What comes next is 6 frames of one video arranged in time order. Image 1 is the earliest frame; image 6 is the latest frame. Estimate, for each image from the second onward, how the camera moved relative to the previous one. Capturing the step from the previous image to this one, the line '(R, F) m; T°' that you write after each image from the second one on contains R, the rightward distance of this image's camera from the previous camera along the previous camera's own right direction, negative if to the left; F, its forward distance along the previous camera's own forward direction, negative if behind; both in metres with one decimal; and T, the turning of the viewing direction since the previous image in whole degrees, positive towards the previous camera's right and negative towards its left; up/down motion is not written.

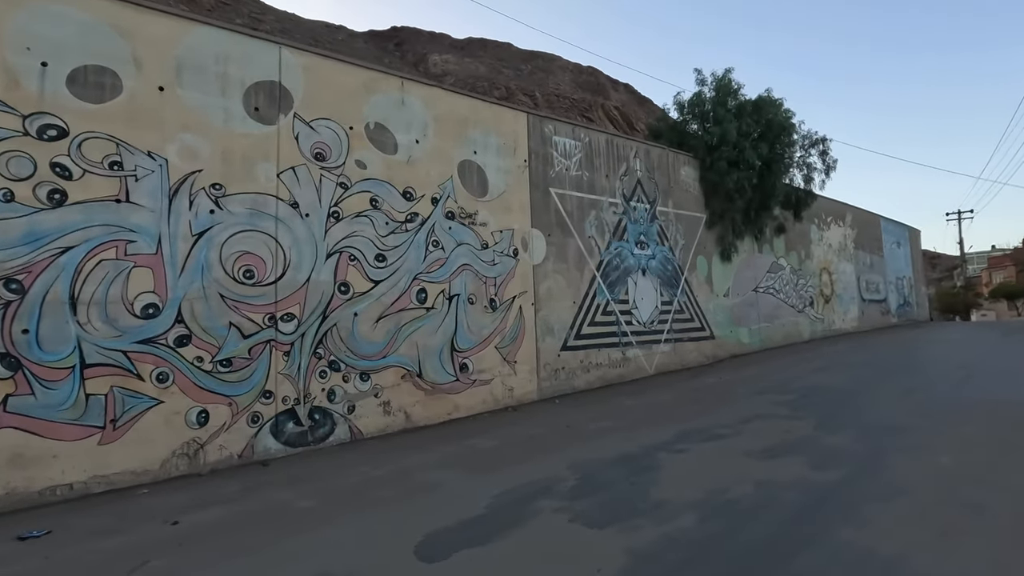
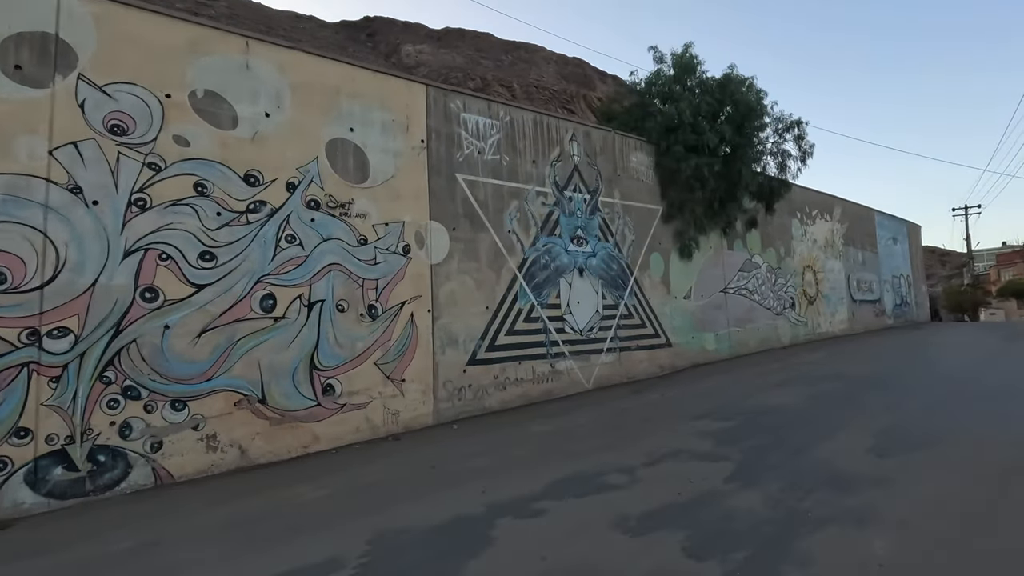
(+2.0, +1.8) m; -1°
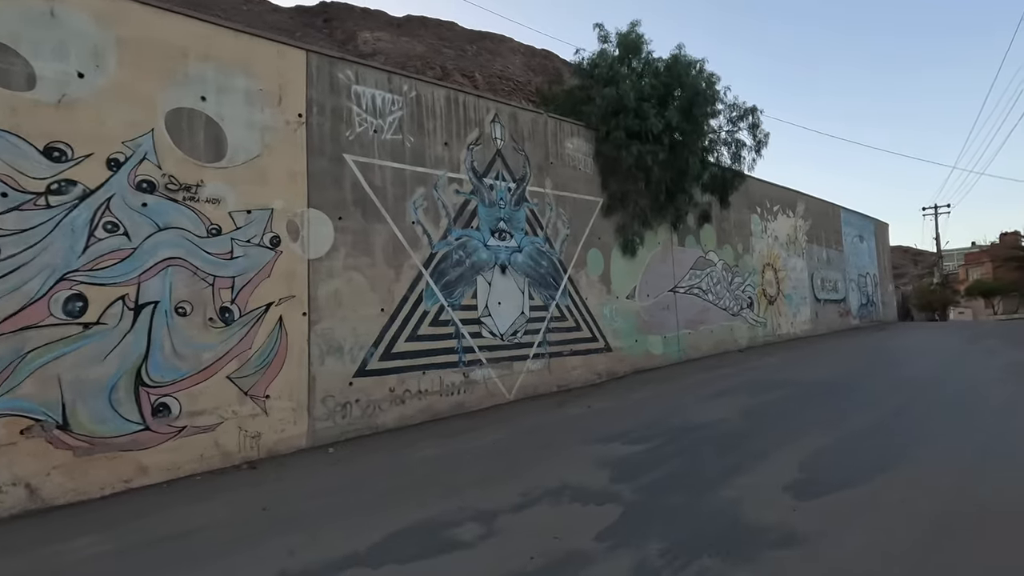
(+1.4, +1.3) m; +2°
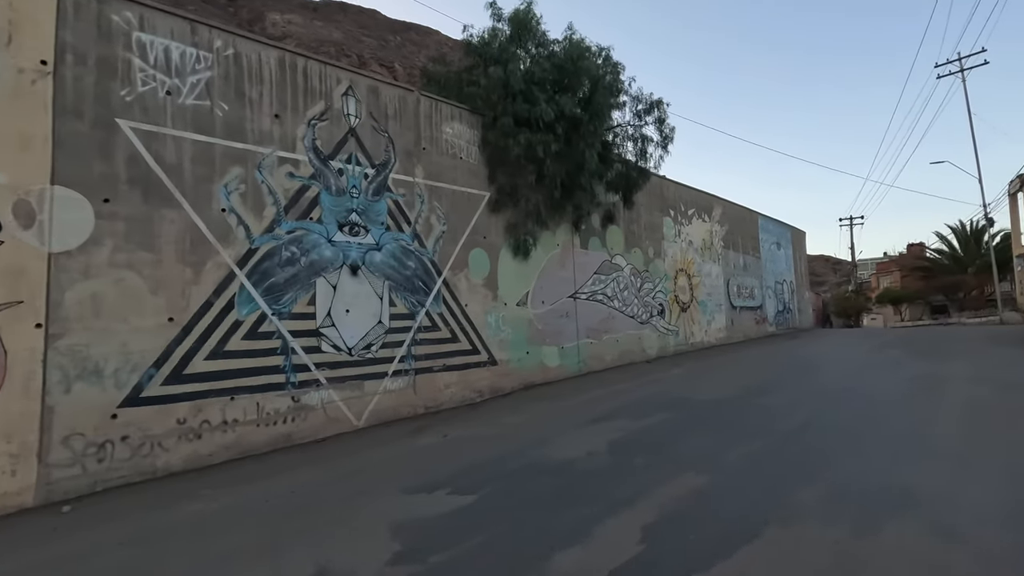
(+1.6, +1.5) m; +6°
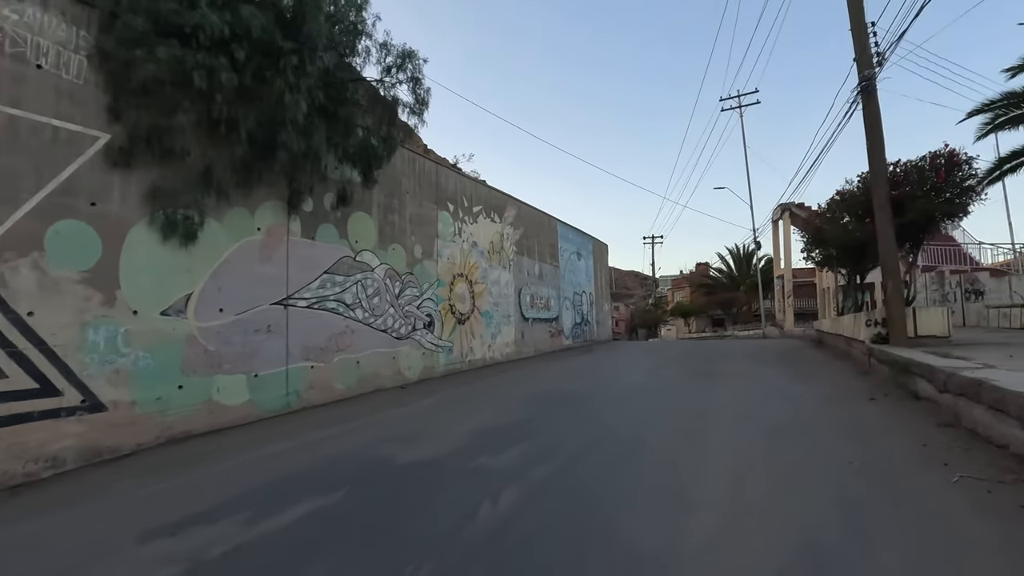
(+2.7, +3.1) m; +17°
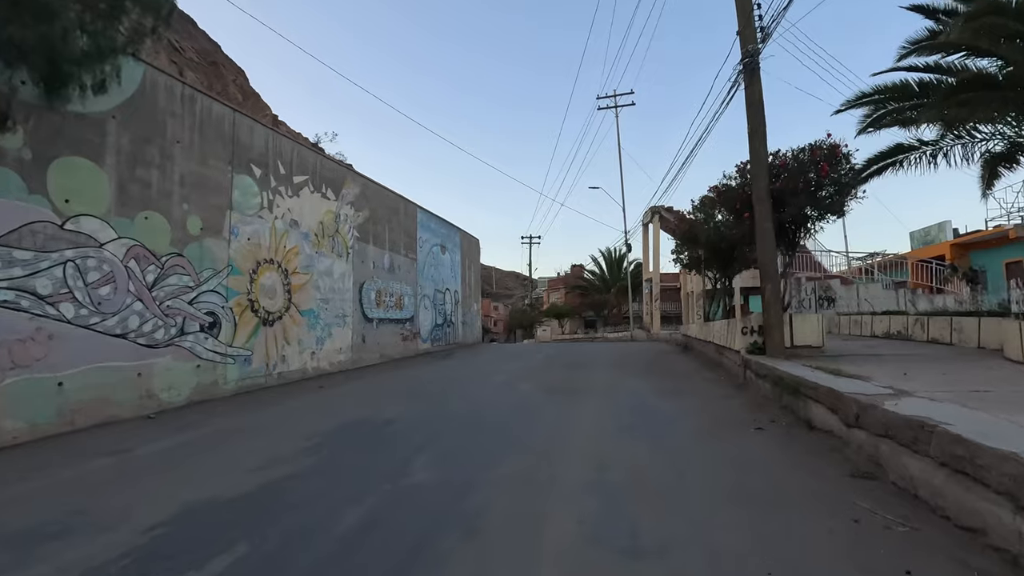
(+1.2, +2.8) m; +13°
